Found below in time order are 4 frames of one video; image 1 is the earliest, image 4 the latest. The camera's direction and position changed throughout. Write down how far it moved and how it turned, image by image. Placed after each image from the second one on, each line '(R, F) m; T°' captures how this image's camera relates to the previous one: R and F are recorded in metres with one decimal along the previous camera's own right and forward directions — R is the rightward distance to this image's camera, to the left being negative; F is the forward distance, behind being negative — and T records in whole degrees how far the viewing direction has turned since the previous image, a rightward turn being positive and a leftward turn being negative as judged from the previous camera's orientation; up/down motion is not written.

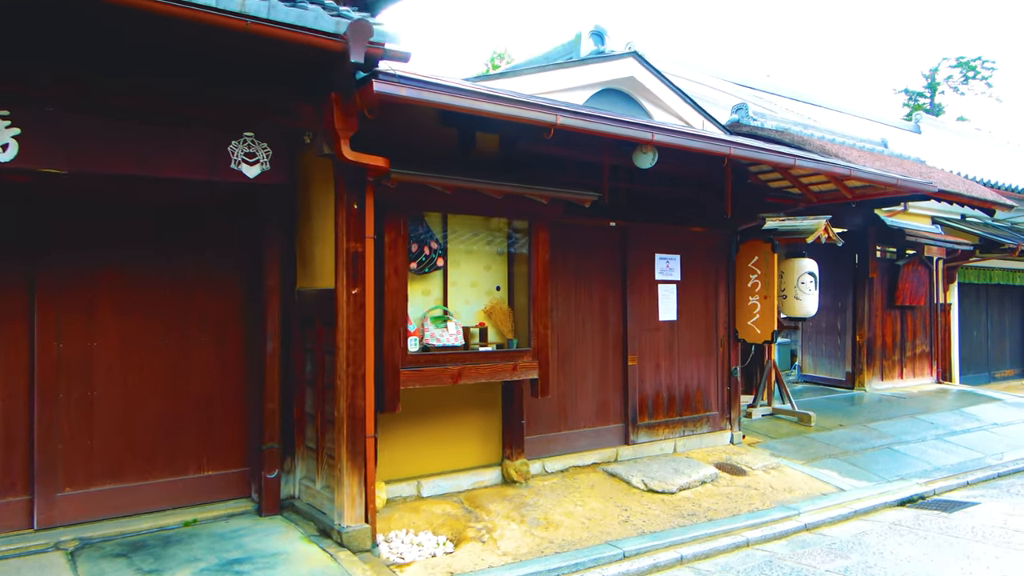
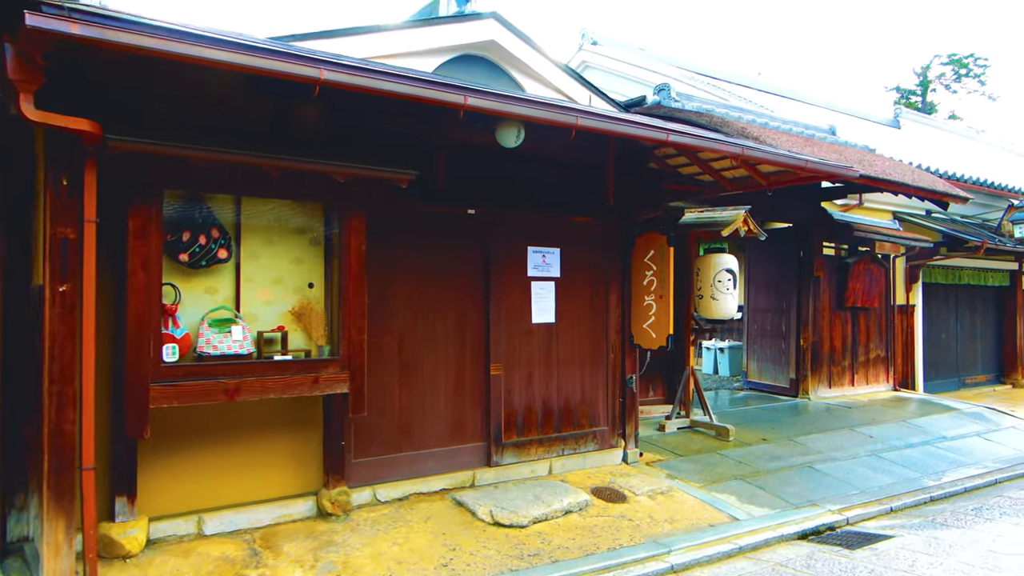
(+1.3, +0.9) m; 0°
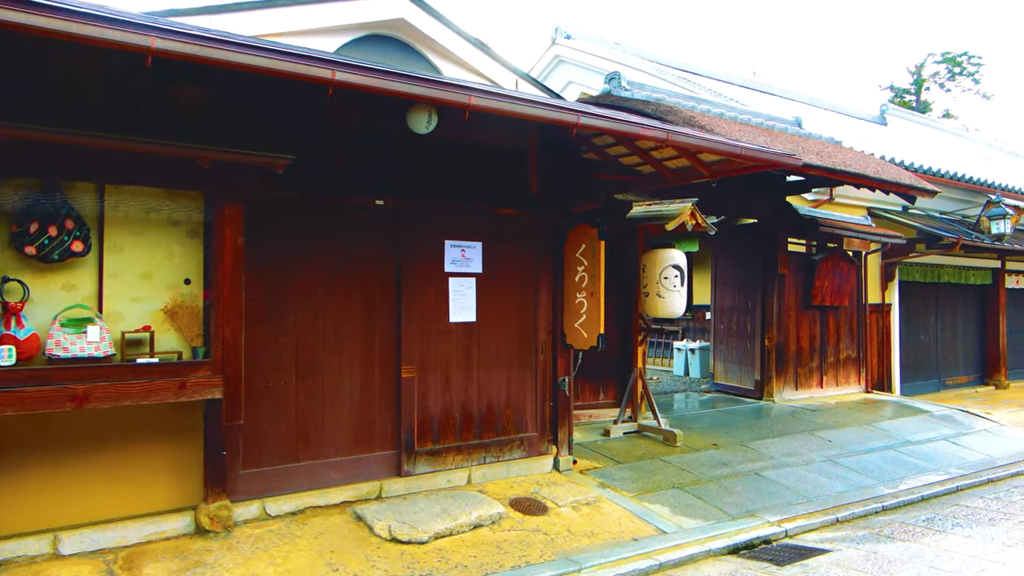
(+0.7, +0.4) m; 0°
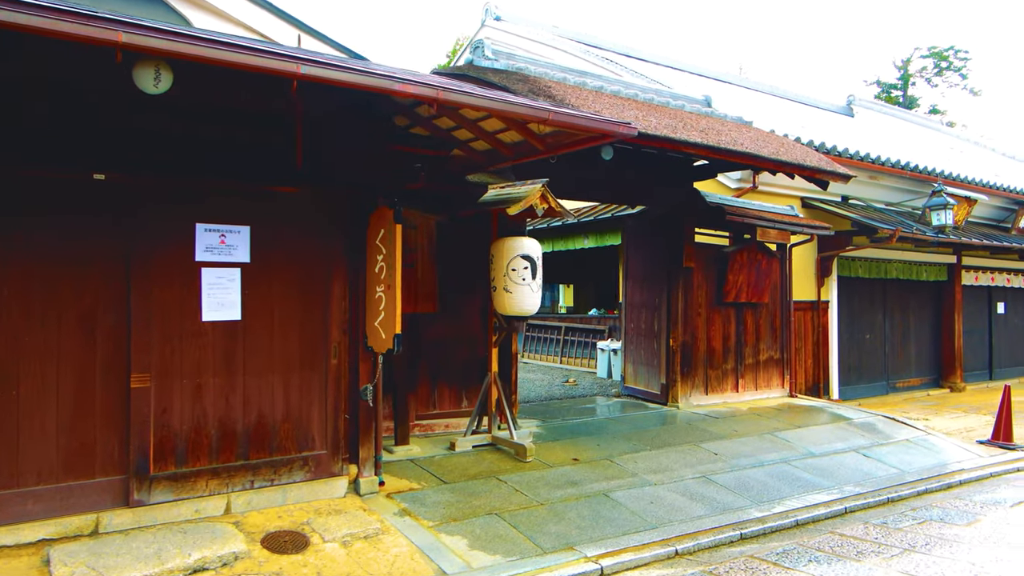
(+1.6, +0.9) m; 0°
